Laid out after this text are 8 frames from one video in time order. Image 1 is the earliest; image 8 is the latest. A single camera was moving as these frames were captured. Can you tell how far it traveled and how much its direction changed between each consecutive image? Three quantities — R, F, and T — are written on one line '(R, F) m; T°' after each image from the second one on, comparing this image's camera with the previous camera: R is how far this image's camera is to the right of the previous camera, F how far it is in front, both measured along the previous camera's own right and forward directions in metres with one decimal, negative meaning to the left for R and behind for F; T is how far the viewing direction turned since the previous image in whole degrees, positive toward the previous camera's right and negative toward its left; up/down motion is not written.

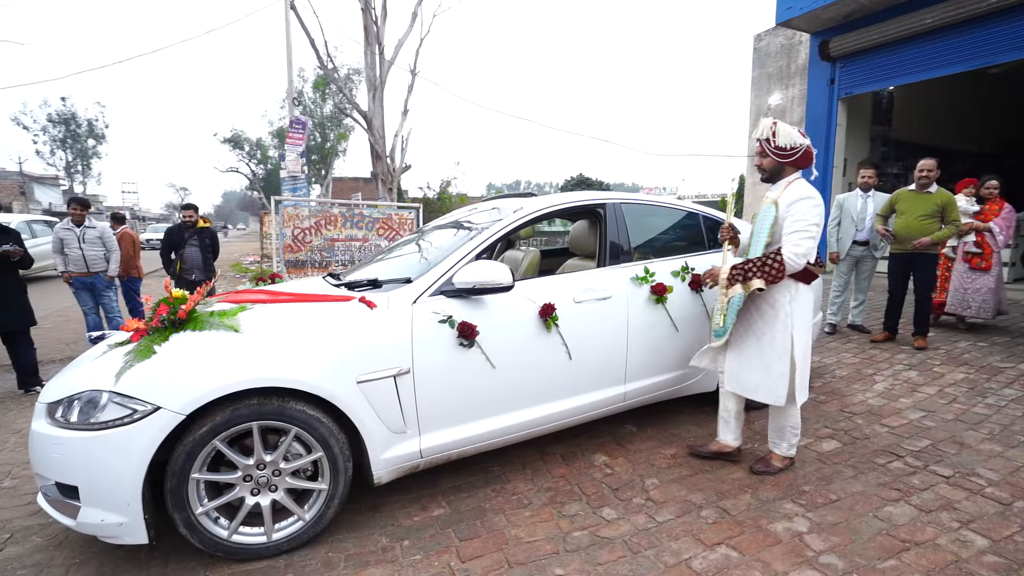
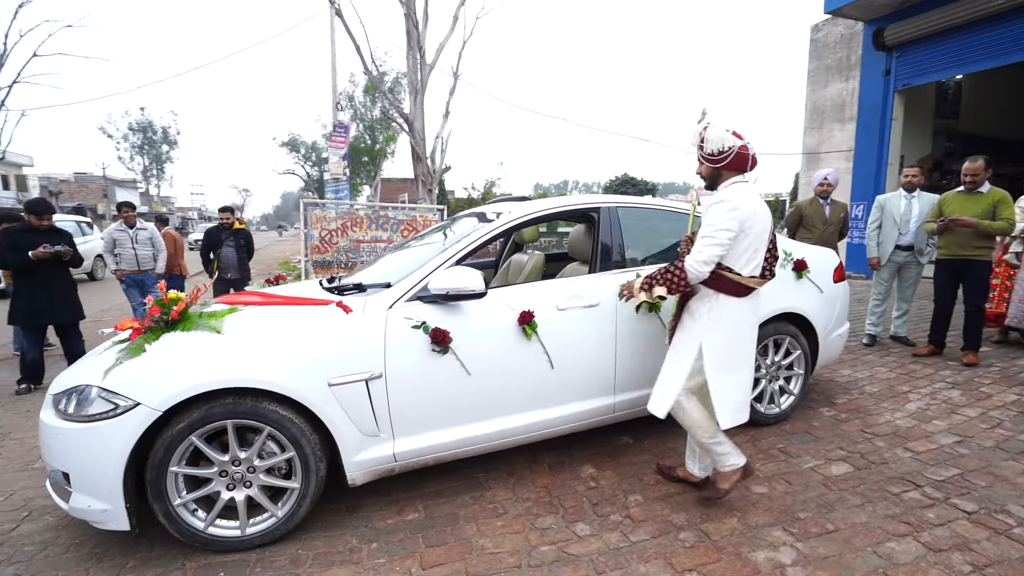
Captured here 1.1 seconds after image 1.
(+0.4, +0.1) m; -6°
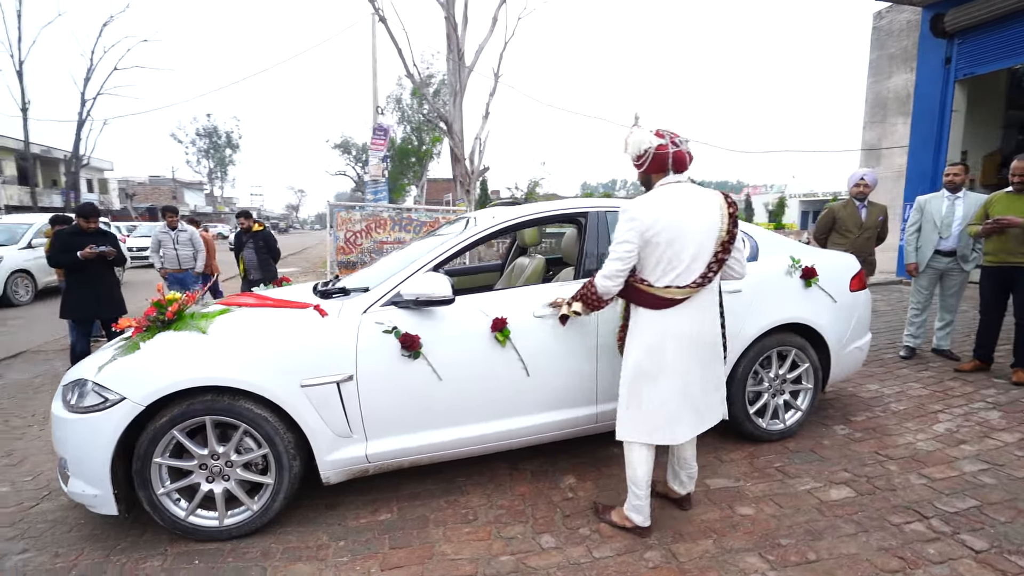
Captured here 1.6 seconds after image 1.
(+0.4, 0.0) m; -6°
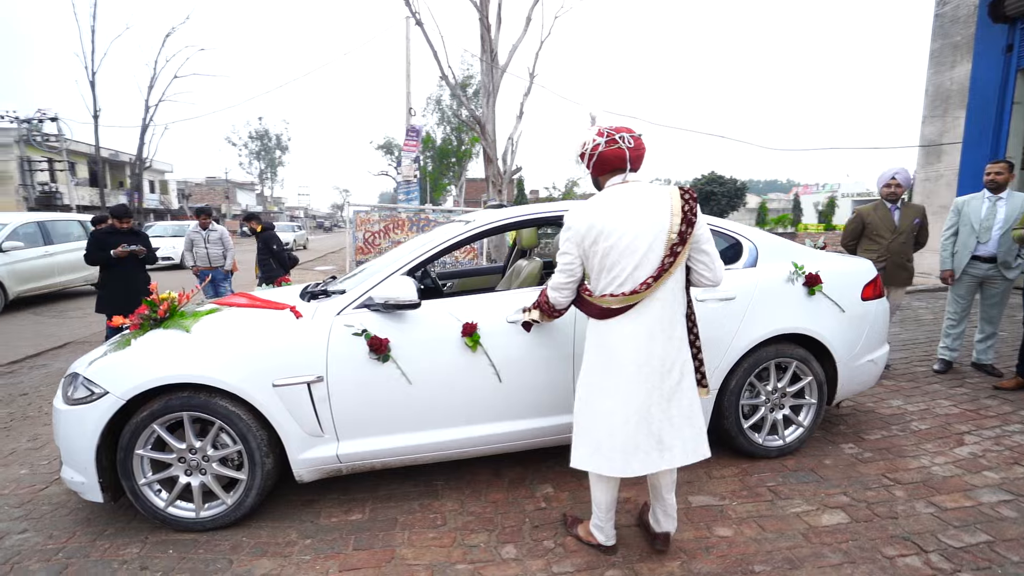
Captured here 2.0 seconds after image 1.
(+0.4, +0.1) m; -5°
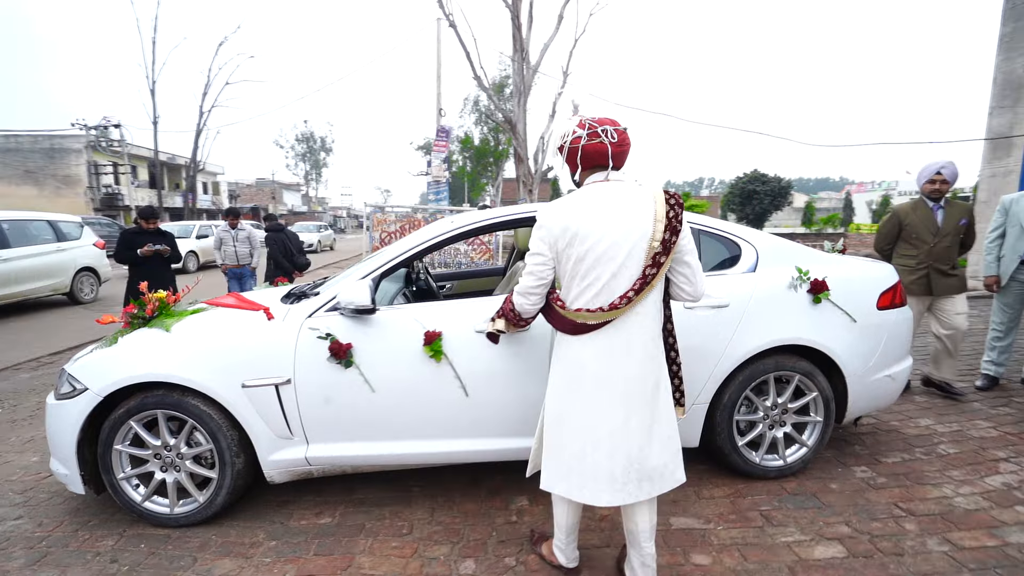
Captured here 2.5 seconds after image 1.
(+0.4, +0.1) m; -5°
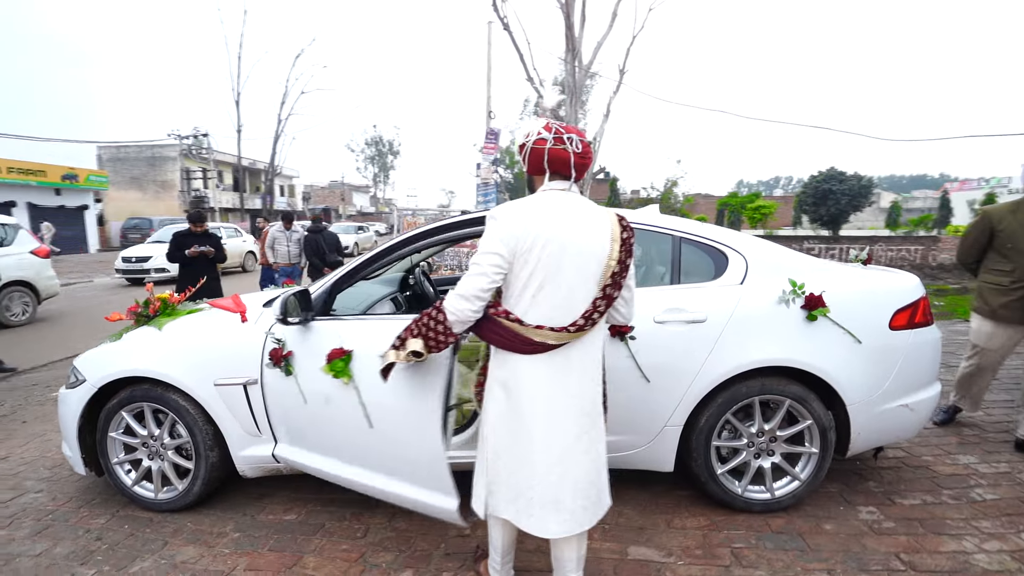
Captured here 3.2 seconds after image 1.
(+0.6, +0.1) m; -8°
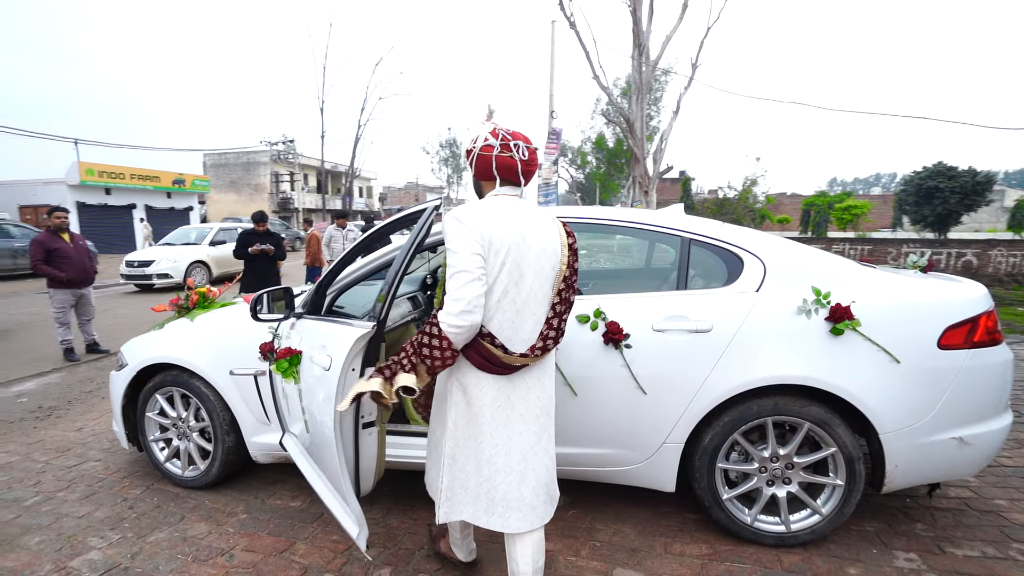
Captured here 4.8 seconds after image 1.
(+0.4, +0.1) m; -9°
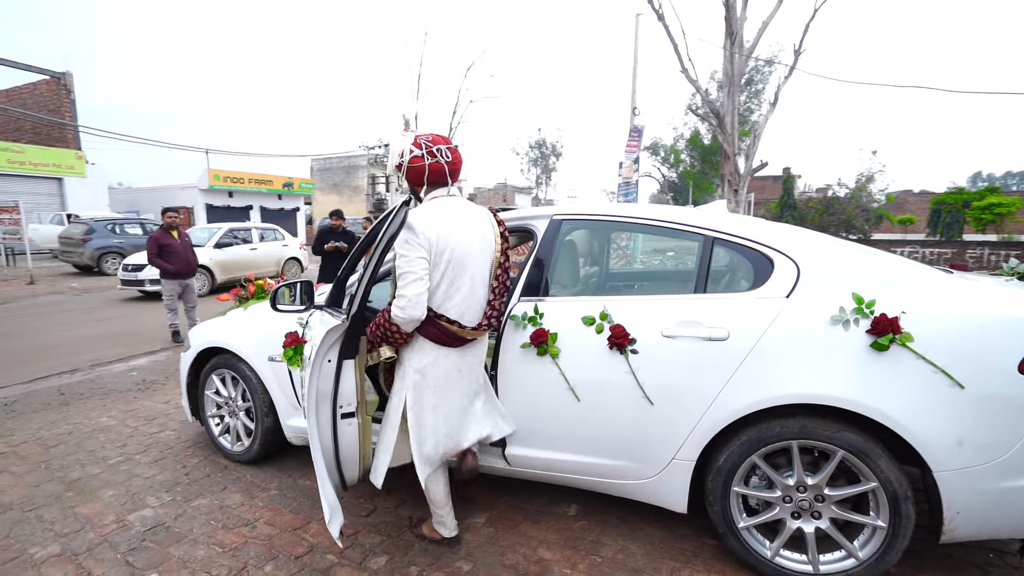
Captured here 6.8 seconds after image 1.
(+0.4, +0.1) m; -10°
